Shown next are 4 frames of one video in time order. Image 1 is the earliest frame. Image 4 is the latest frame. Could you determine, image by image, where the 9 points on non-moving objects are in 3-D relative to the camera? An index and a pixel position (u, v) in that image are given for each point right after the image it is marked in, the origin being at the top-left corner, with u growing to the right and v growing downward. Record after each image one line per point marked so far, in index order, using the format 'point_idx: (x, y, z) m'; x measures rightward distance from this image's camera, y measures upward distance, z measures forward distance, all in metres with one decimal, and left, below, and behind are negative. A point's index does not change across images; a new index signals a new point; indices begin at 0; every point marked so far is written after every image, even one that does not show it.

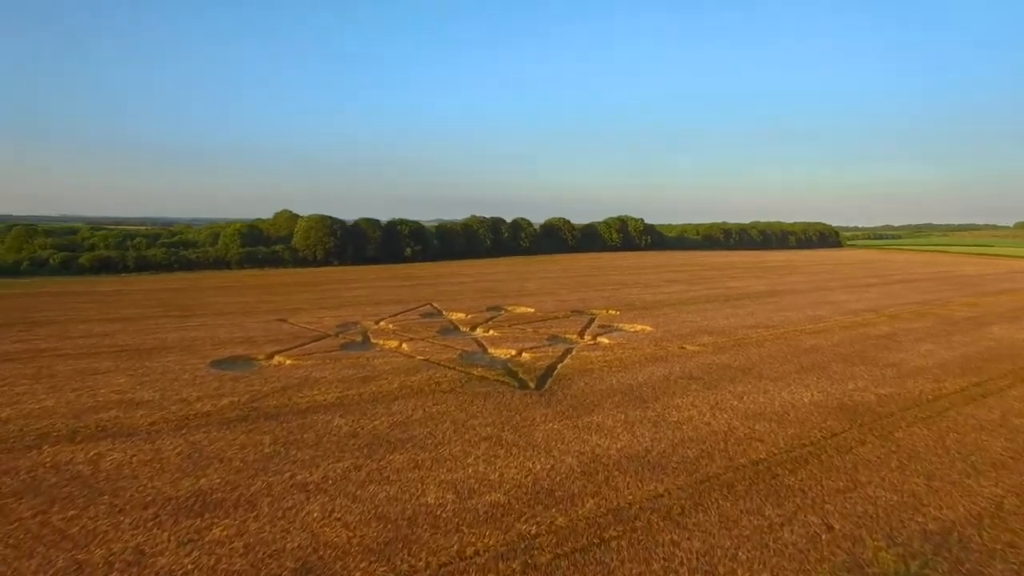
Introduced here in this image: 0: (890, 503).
0: (+3.5, -2.0, +7.9) m
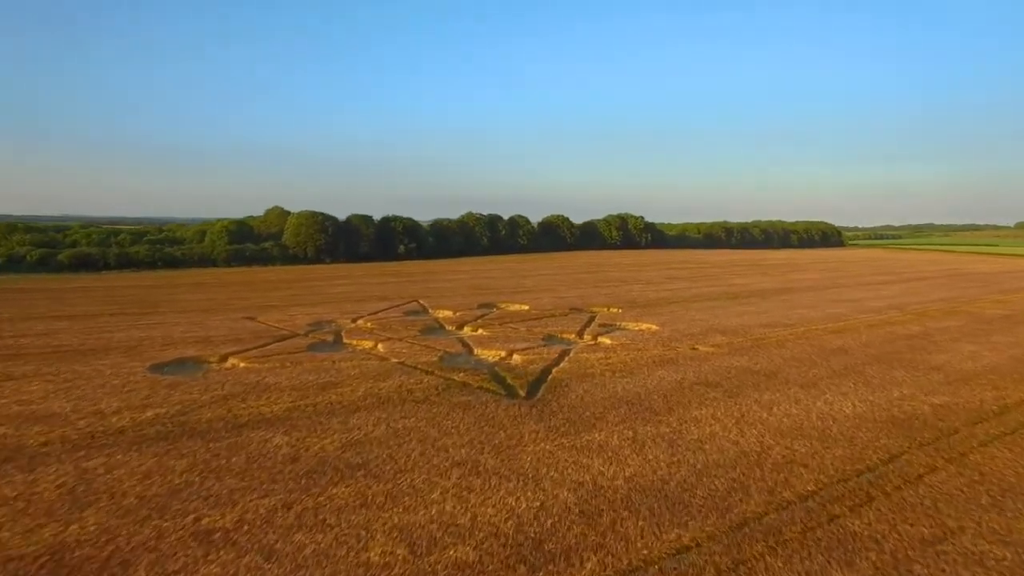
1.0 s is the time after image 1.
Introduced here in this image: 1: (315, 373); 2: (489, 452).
0: (+3.3, -1.9, +5.7) m
1: (-3.1, -1.3, +13.5) m
2: (-0.2, -1.7, +8.9) m
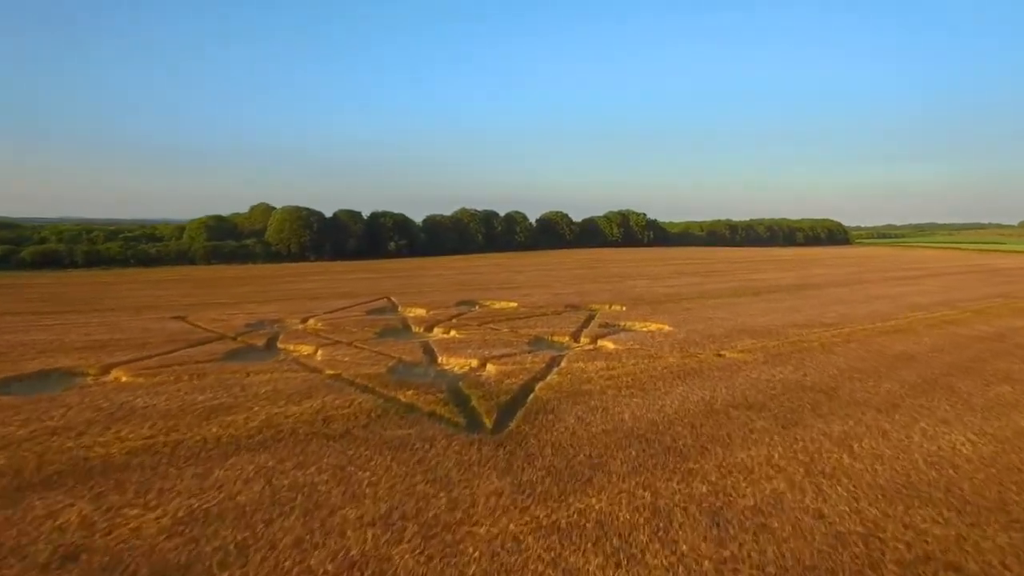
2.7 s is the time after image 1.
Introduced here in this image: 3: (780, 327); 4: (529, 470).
0: (+2.9, -1.7, +2.1) m
1: (-3.5, -1.2, +9.9) m
2: (-0.6, -1.5, +5.3) m
3: (+5.2, -0.8, +16.7) m
4: (+0.1, -1.4, +6.9) m
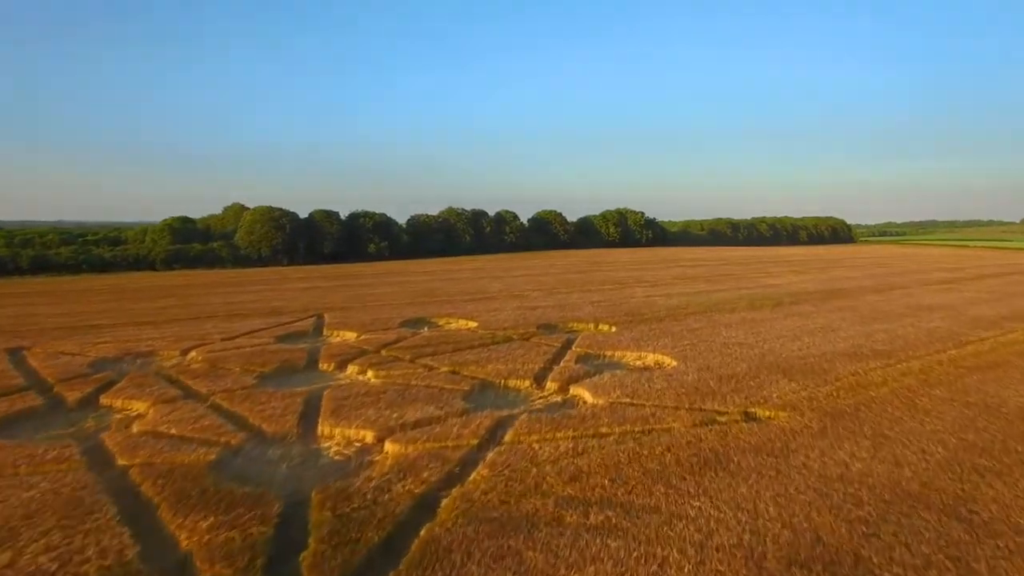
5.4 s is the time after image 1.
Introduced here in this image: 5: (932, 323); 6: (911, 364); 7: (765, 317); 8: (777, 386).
0: (+2.1, -1.9, -2.3) m
1: (-4.3, -1.5, +5.5) m
2: (-1.4, -1.8, +0.9) m
3: (+4.4, -1.0, +12.2) m
4: (-0.6, -1.7, +2.4) m
5: (+8.3, -0.7, +16.9) m
6: (+5.6, -1.0, +12.0) m
7: (+5.3, -0.6, +17.8) m
8: (+3.1, -1.1, +10.1) m
